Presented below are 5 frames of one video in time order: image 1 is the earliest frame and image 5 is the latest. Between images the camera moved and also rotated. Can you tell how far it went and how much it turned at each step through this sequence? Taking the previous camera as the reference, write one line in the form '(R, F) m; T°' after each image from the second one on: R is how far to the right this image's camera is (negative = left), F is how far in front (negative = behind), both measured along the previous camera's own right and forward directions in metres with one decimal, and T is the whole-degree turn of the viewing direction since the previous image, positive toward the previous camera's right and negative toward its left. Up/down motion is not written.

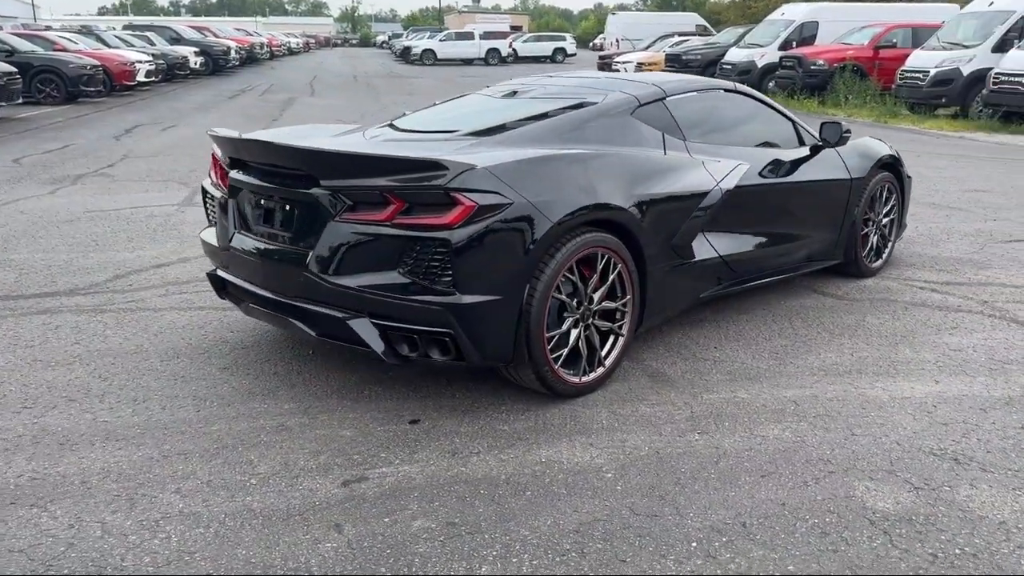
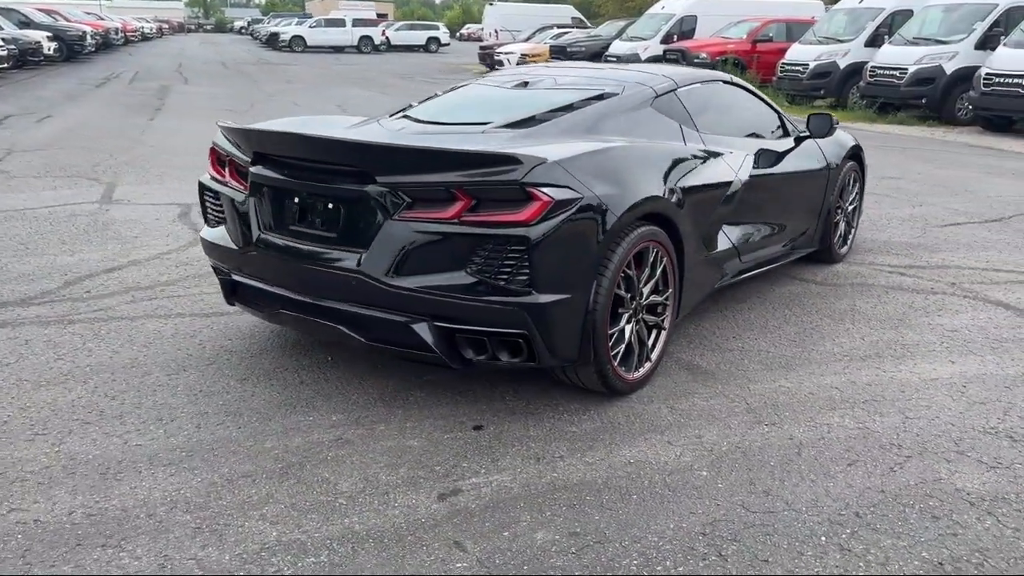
(-0.9, +0.2) m; +8°
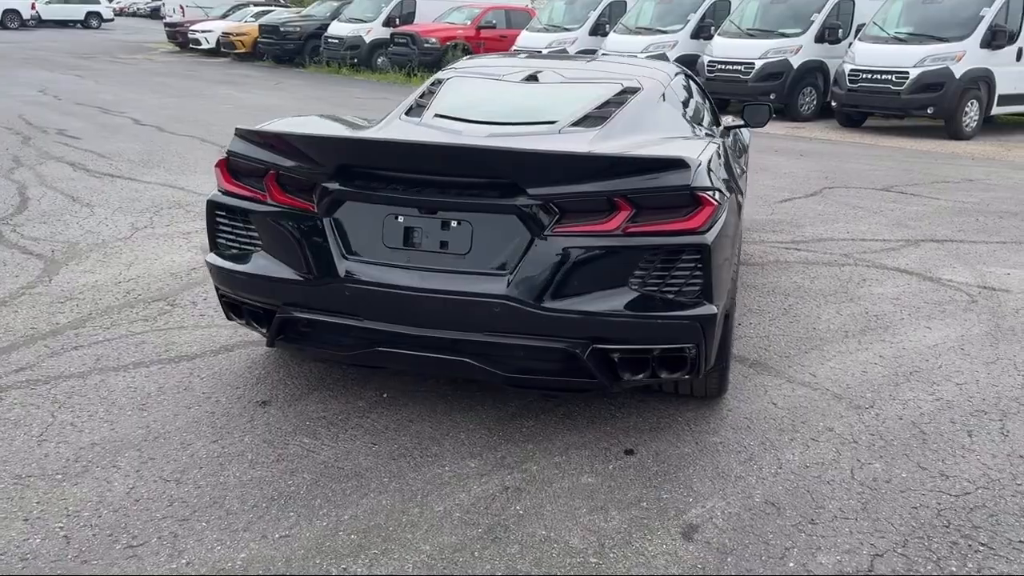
(-1.8, +0.7) m; +20°
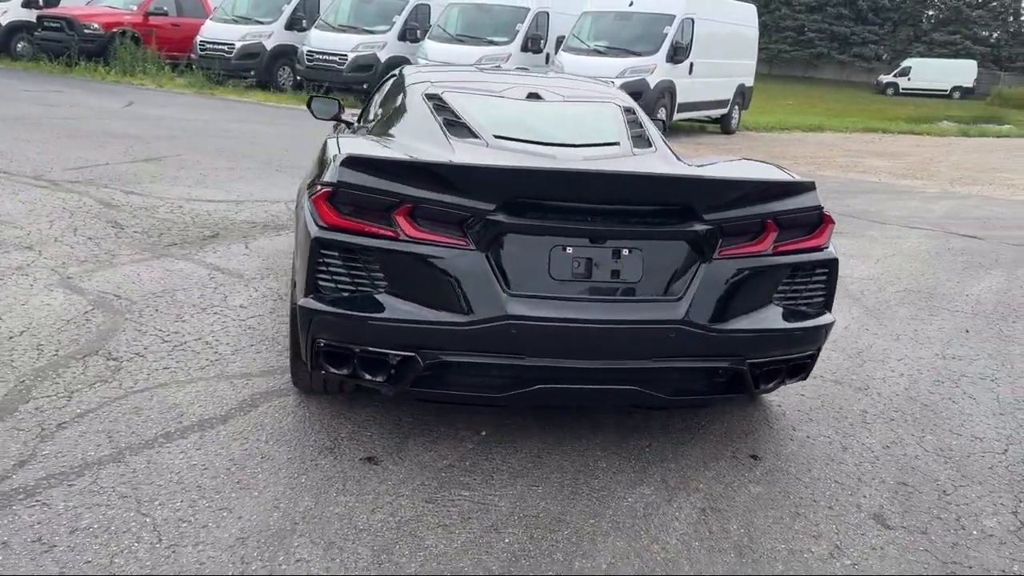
(-2.0, +0.5) m; +23°
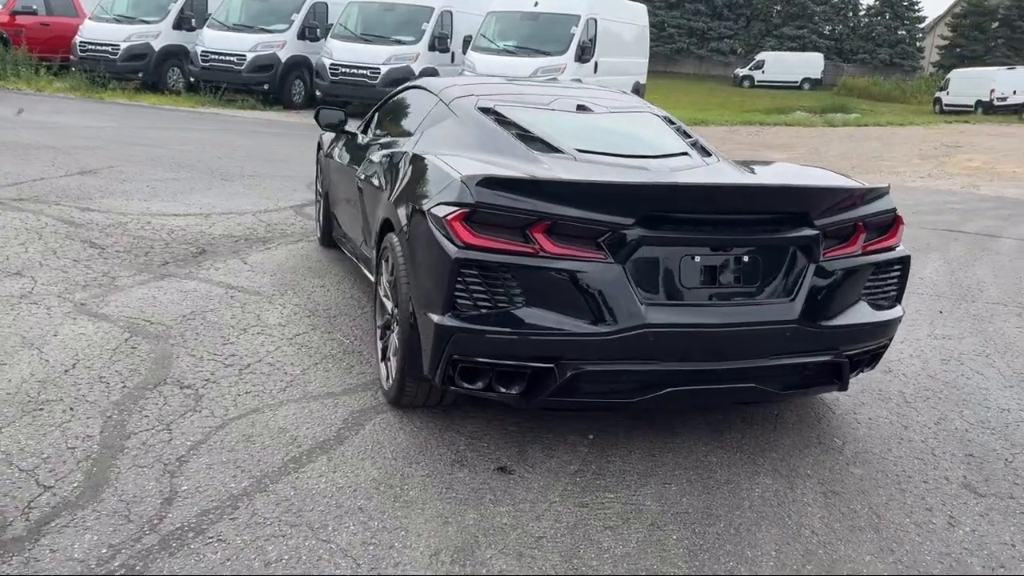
(-1.1, -0.1) m; +8°
